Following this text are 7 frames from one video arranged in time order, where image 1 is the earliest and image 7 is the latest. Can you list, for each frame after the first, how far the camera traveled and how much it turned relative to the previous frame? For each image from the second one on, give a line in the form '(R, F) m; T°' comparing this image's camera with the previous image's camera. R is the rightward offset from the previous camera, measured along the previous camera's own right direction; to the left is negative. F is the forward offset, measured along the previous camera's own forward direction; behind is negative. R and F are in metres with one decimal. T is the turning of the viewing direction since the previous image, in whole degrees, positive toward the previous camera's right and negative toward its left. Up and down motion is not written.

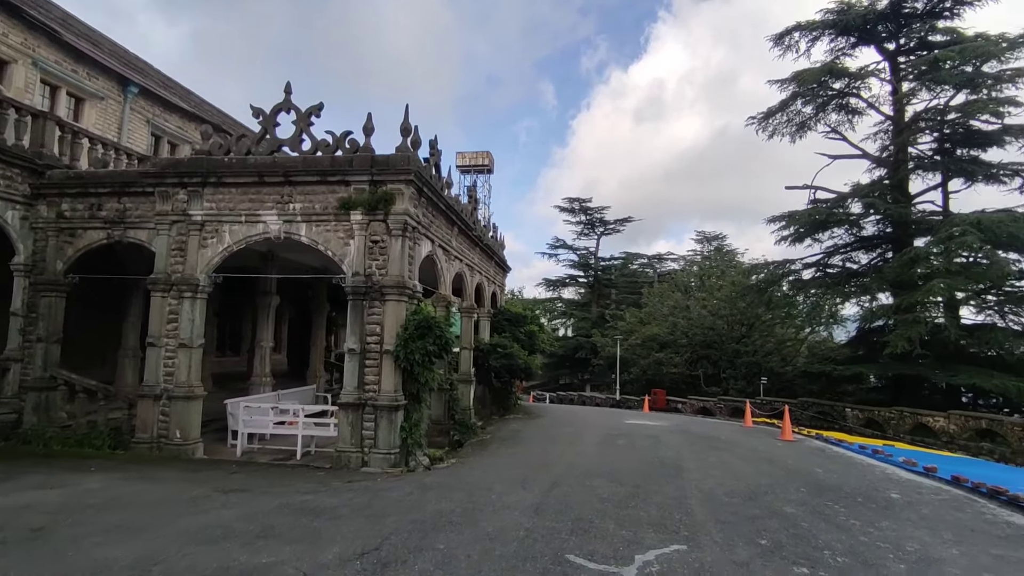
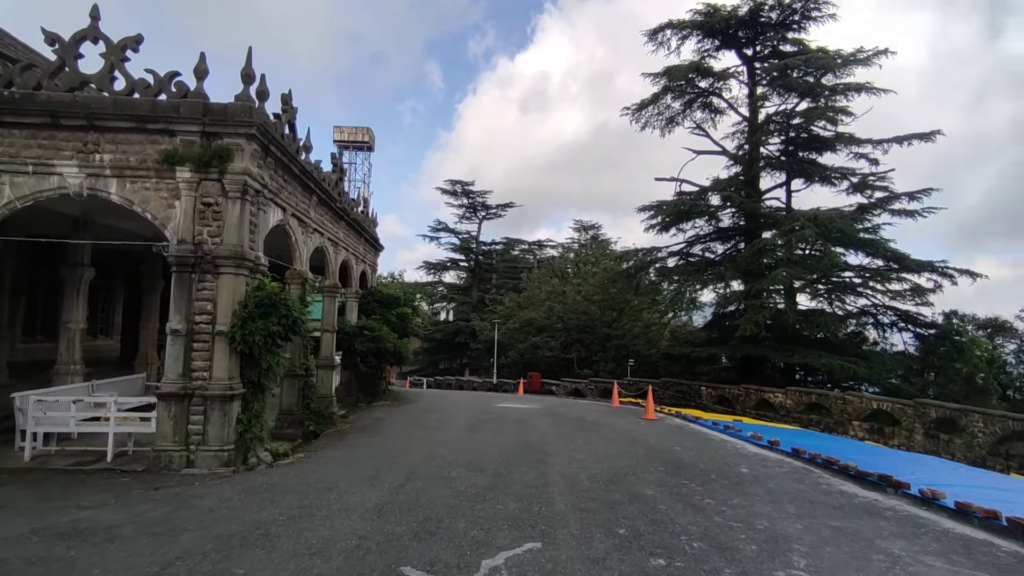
(+0.3, +0.6) m; +12°
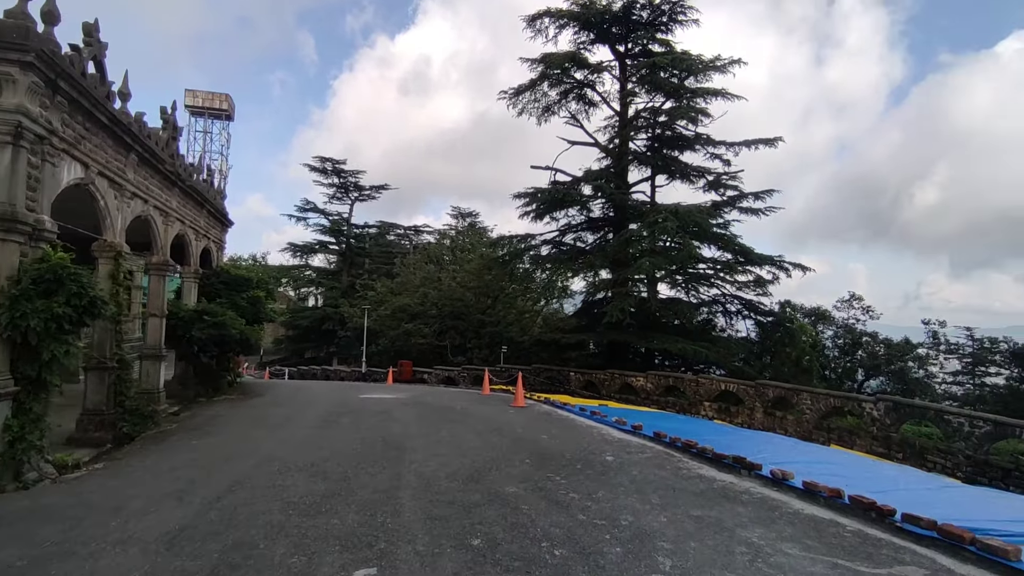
(+0.3, +0.7) m; +13°
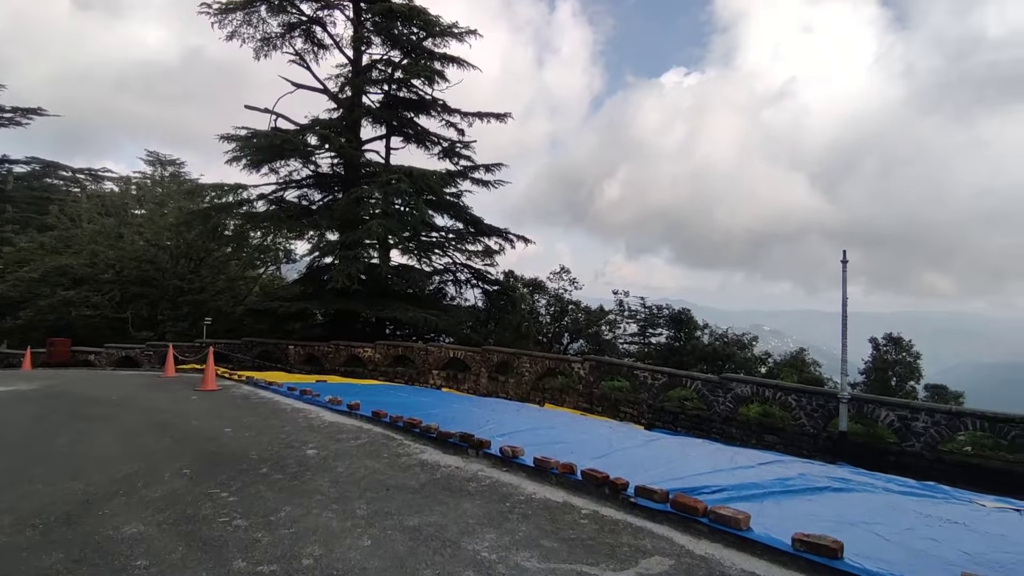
(+0.5, +1.4) m; +27°
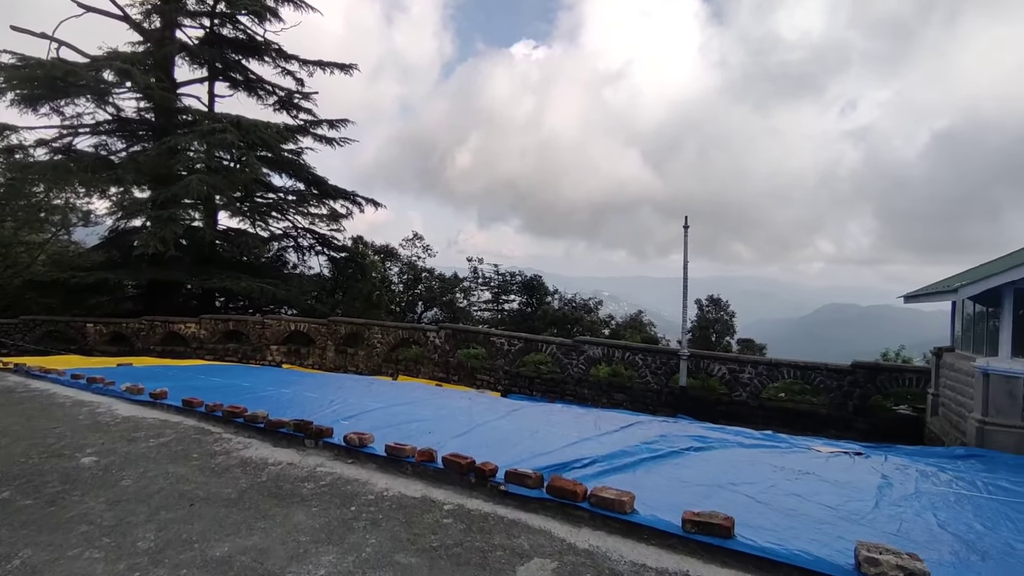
(0.0, +0.7) m; +15°
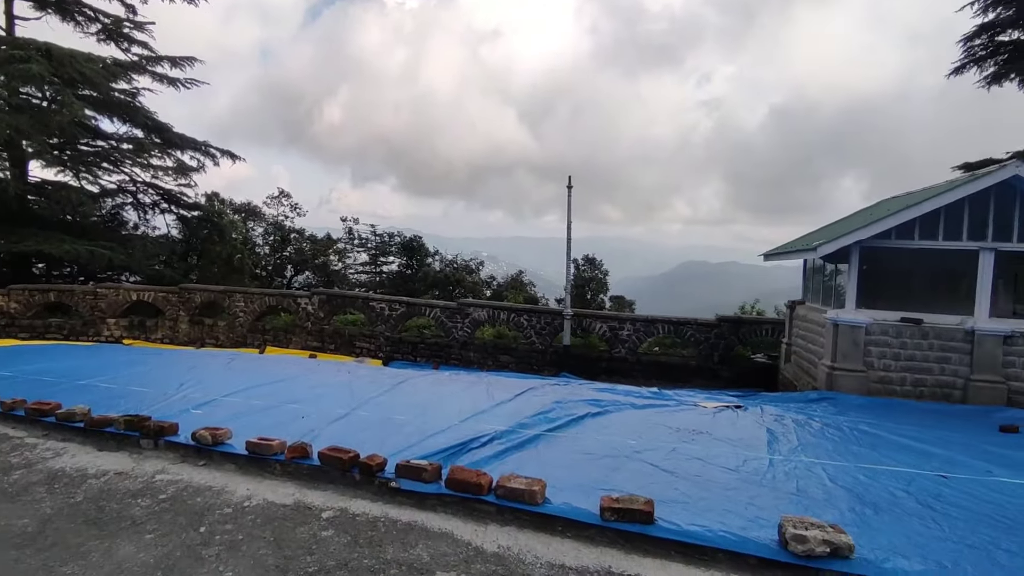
(0.0, +0.5) m; +12°
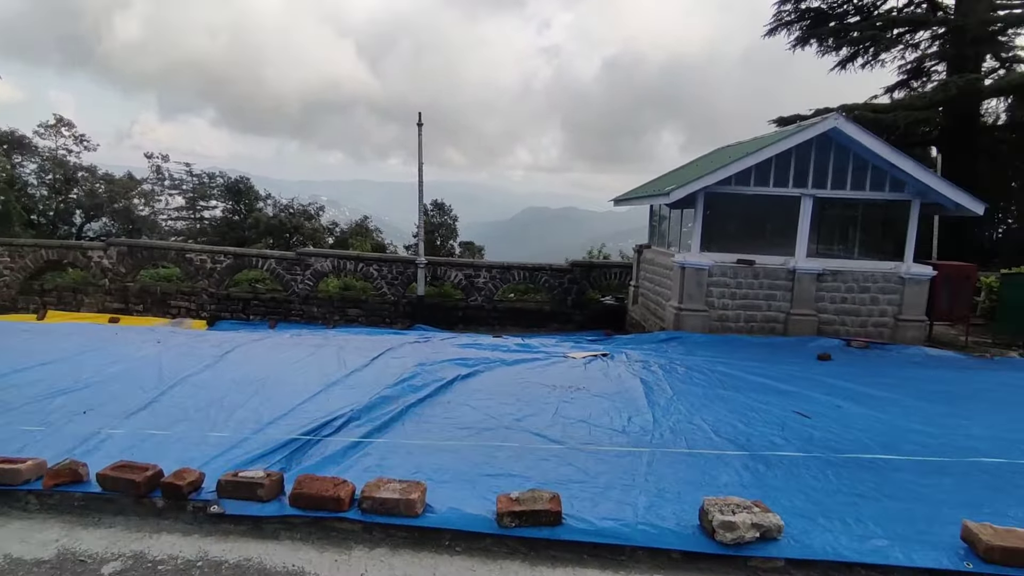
(-0.1, +0.6) m; +15°
